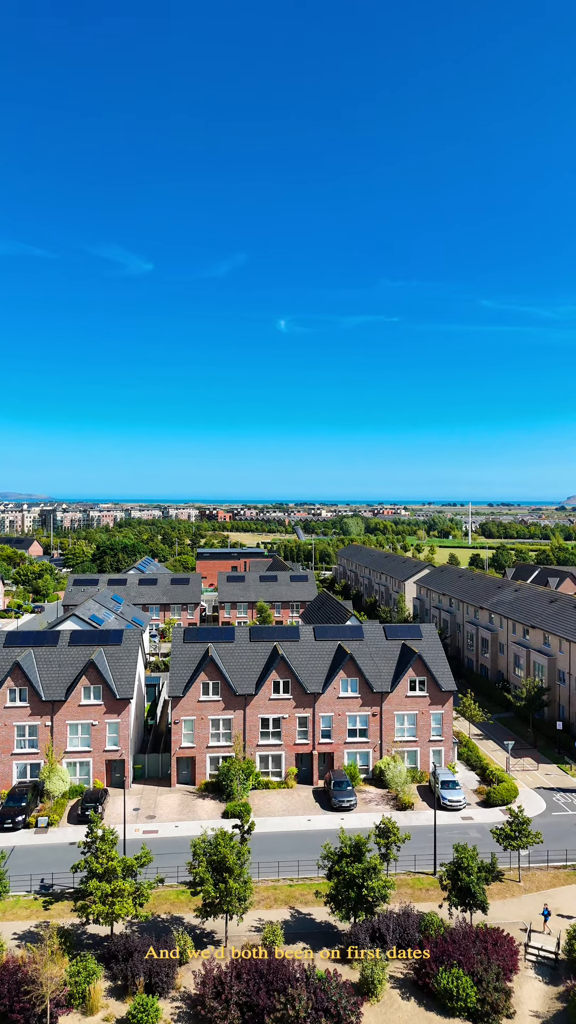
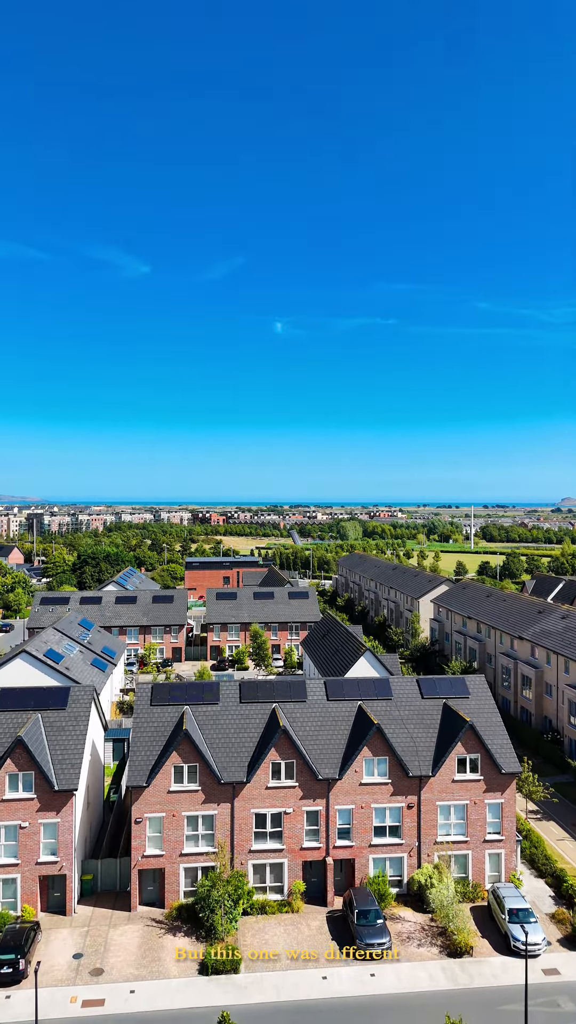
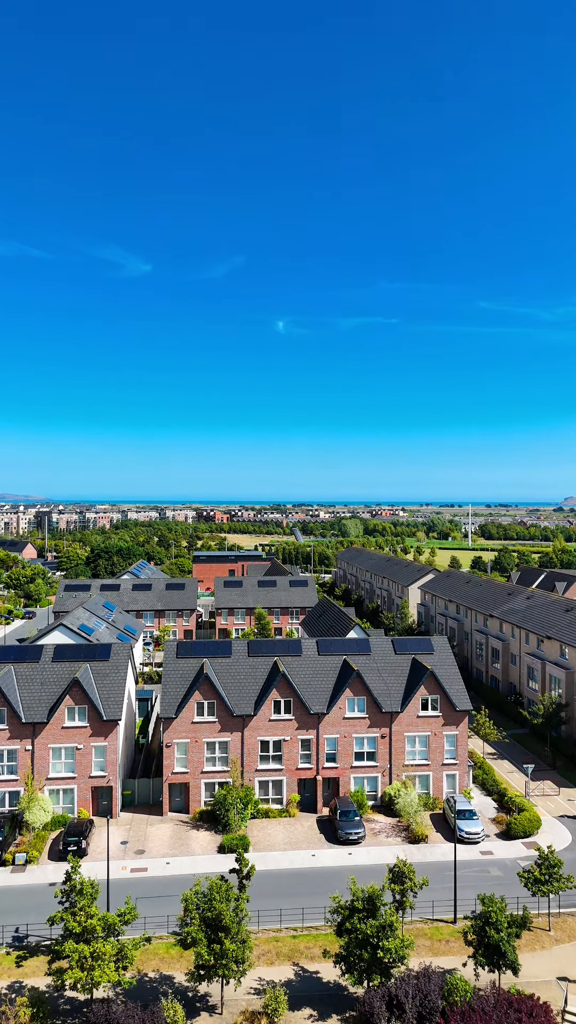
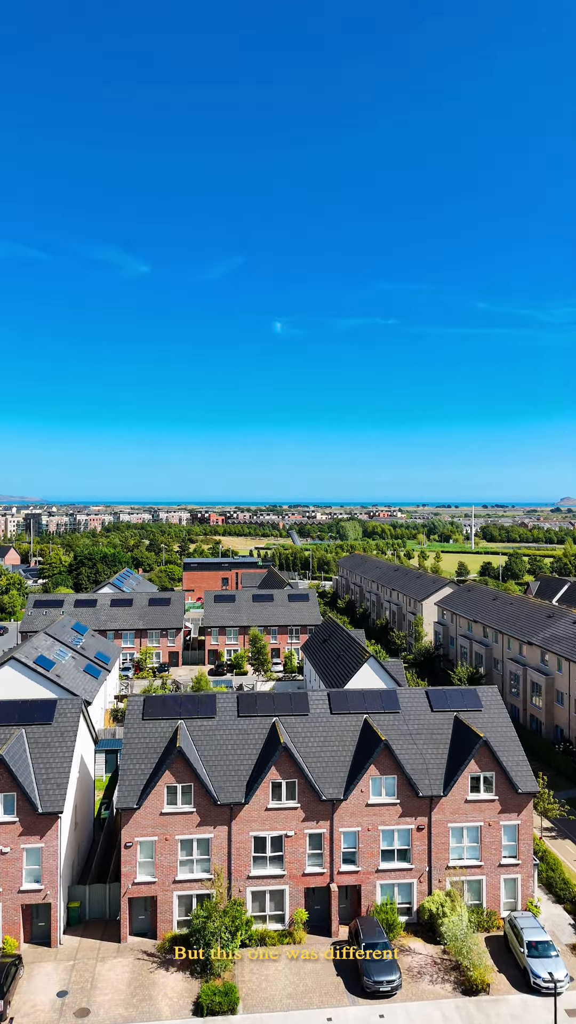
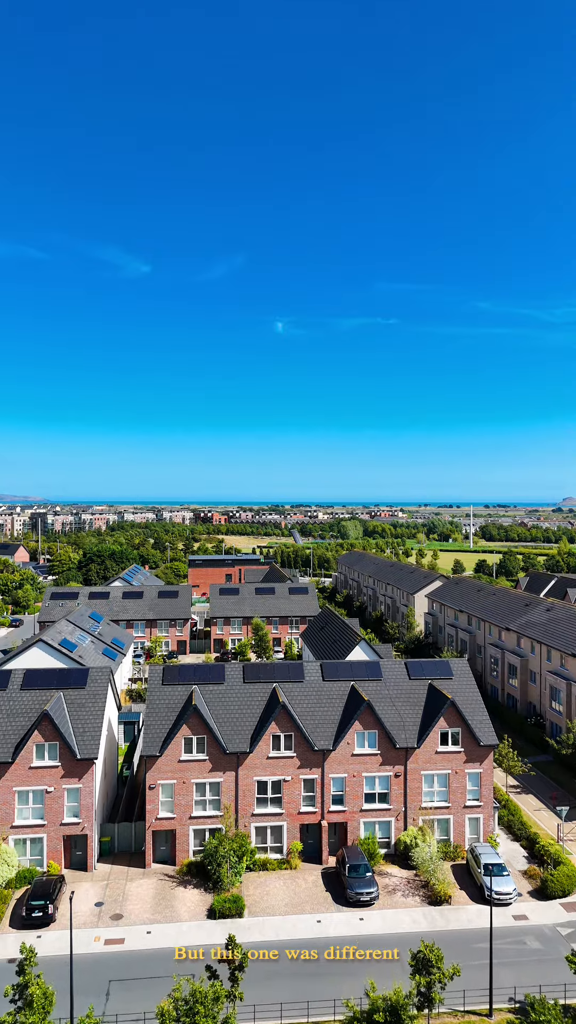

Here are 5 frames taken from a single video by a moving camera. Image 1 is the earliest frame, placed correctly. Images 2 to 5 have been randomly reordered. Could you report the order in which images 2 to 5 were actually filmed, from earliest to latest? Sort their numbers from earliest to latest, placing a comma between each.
3, 5, 2, 4
